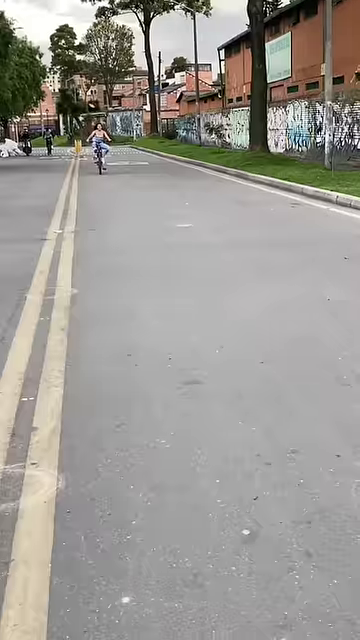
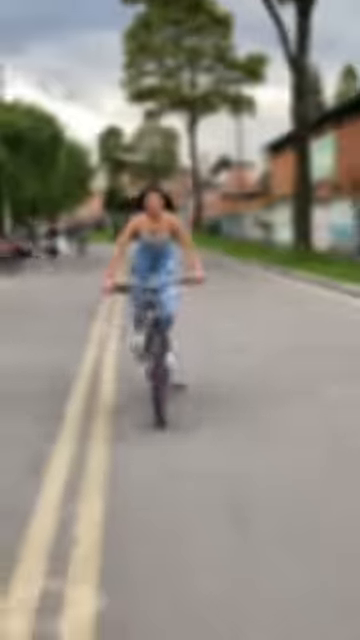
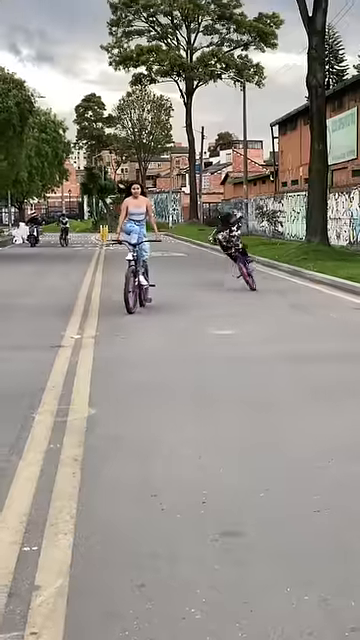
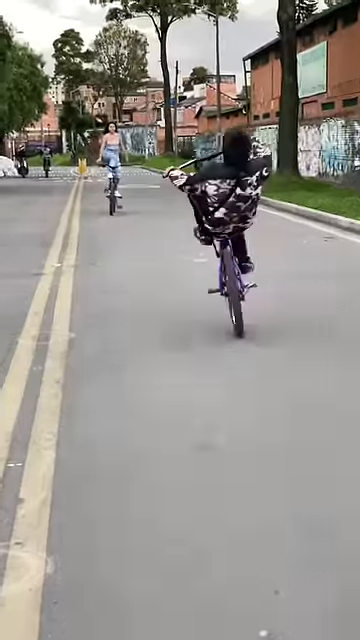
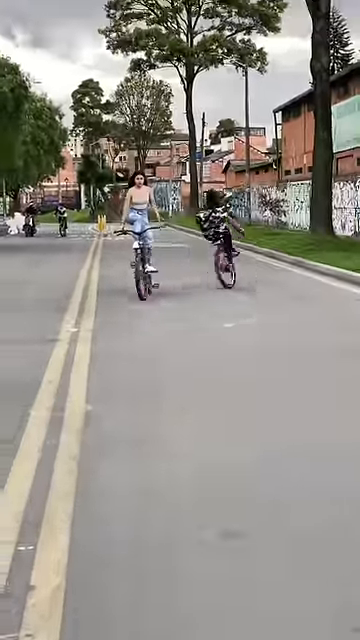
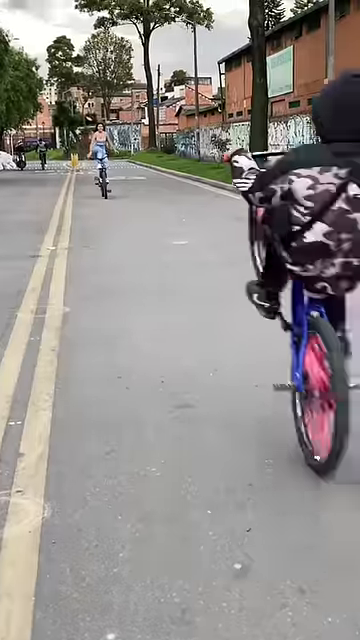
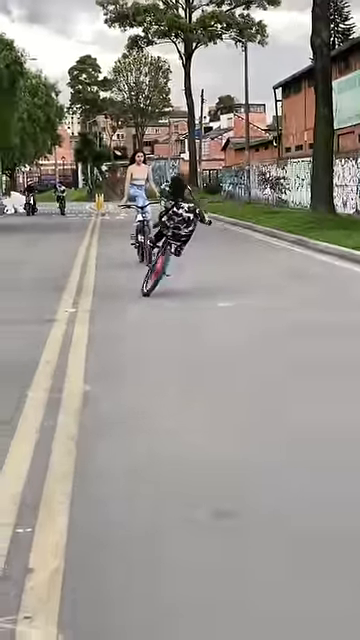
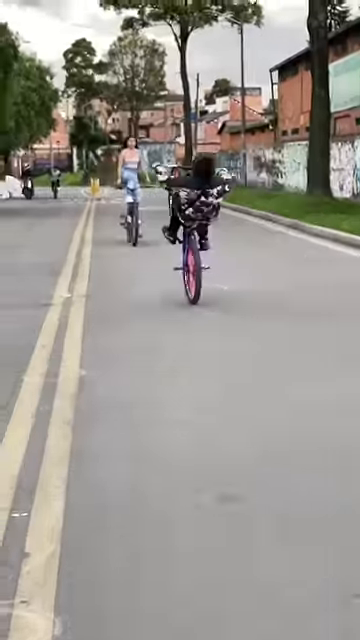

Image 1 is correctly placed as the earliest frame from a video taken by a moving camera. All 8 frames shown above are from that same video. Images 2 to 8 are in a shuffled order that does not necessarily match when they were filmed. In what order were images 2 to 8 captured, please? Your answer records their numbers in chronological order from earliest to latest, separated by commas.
6, 4, 8, 5, 7, 3, 2
